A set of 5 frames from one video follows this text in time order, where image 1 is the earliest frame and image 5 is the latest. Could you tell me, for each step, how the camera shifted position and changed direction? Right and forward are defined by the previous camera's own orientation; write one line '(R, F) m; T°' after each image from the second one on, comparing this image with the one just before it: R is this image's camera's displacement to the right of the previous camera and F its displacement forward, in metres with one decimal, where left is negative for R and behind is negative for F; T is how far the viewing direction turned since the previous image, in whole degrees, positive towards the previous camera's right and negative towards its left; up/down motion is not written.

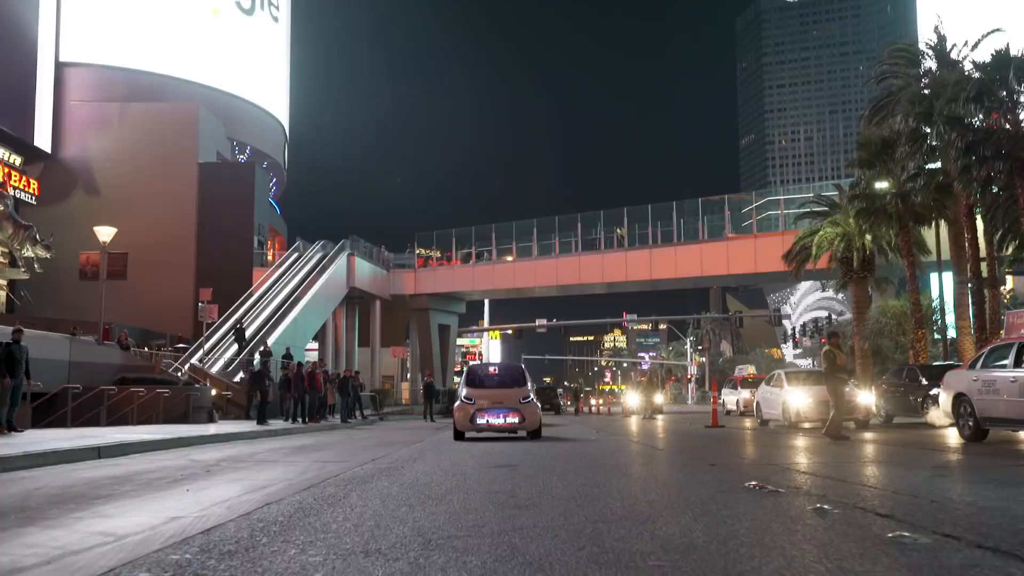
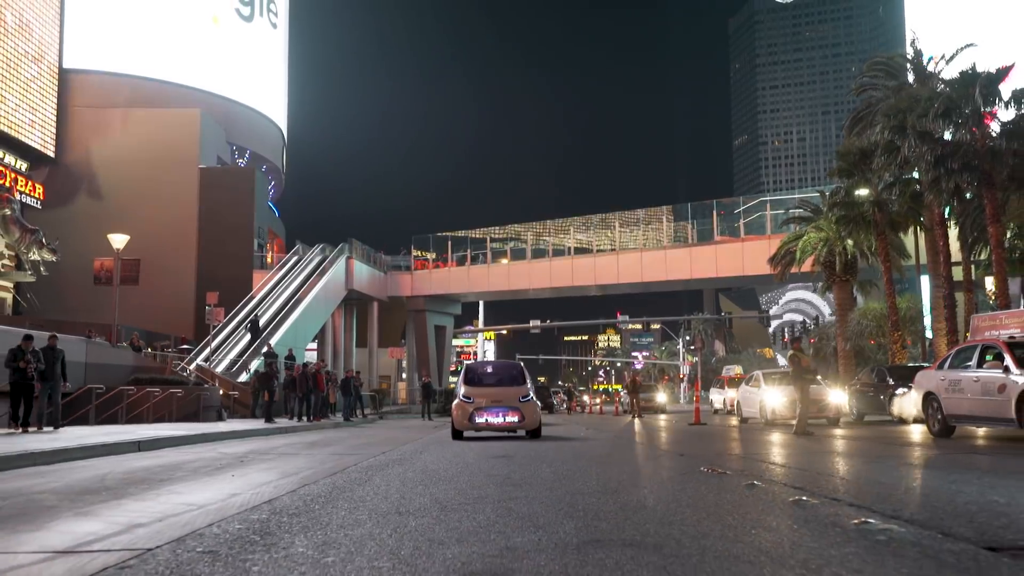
(0.0, -1.4) m; 0°
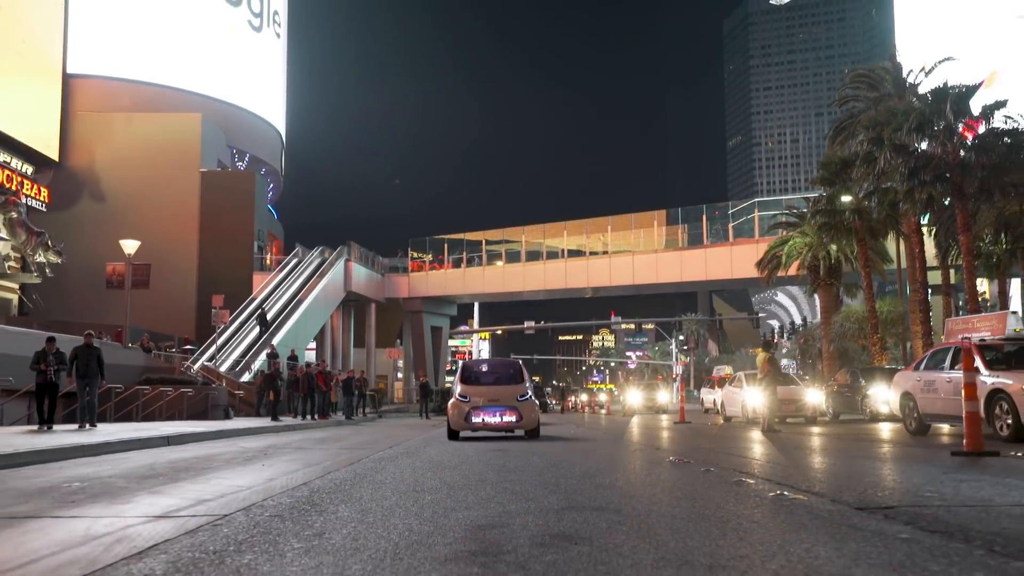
(0.0, -1.3) m; 0°
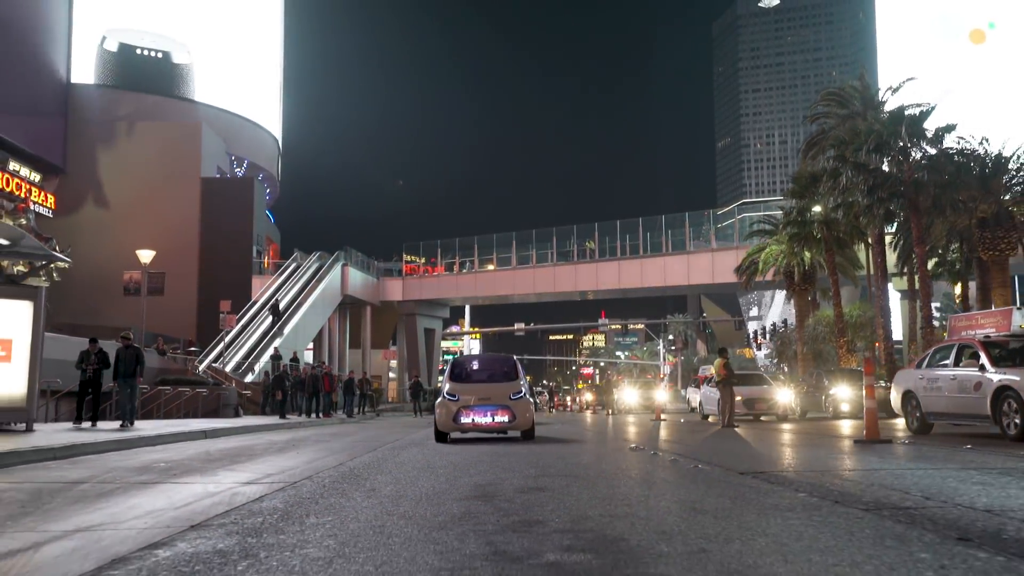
(0.0, -2.2) m; +1°
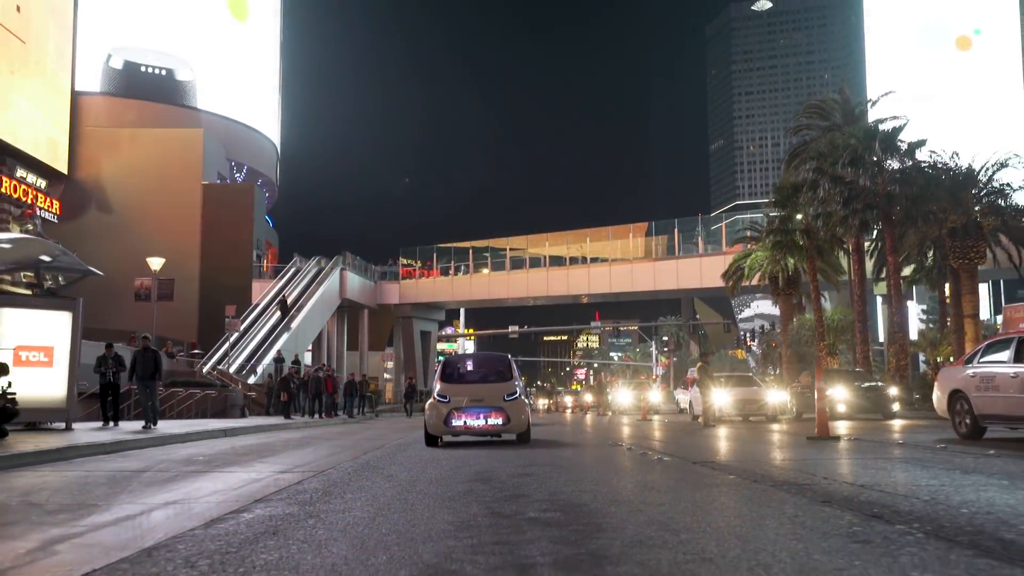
(0.0, -1.5) m; 0°
